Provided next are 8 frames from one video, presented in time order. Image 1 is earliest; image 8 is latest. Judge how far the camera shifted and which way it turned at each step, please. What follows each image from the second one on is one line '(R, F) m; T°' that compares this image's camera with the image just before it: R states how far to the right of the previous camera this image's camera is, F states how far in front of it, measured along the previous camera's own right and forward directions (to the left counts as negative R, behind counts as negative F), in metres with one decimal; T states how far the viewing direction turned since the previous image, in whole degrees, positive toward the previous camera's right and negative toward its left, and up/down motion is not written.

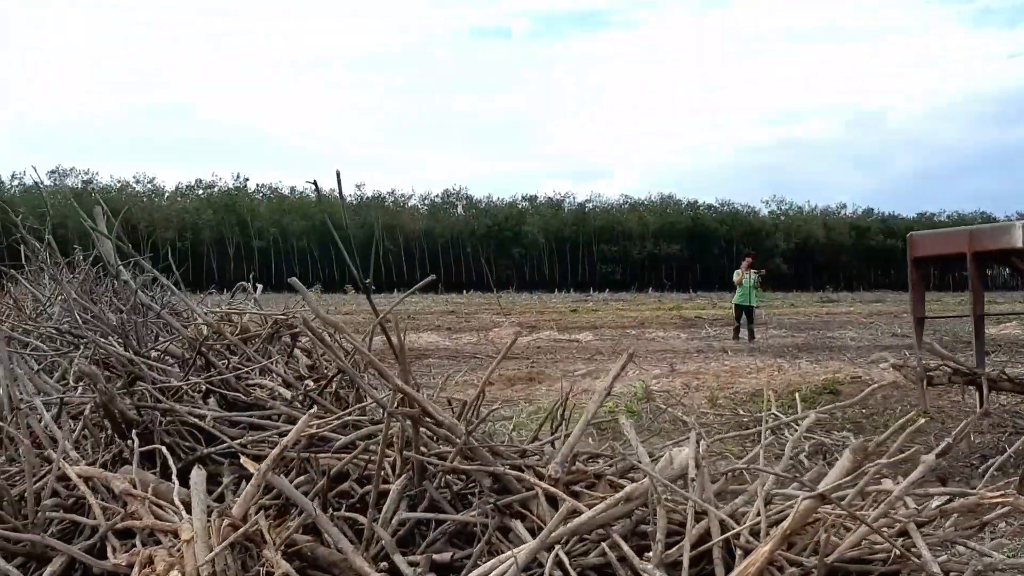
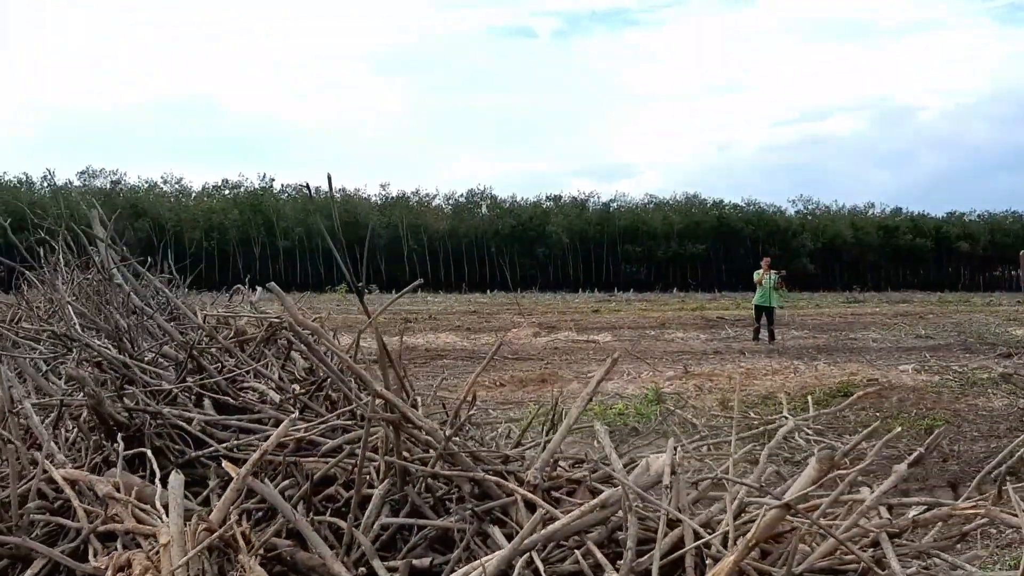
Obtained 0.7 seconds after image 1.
(+0.1, 0.0) m; -2°
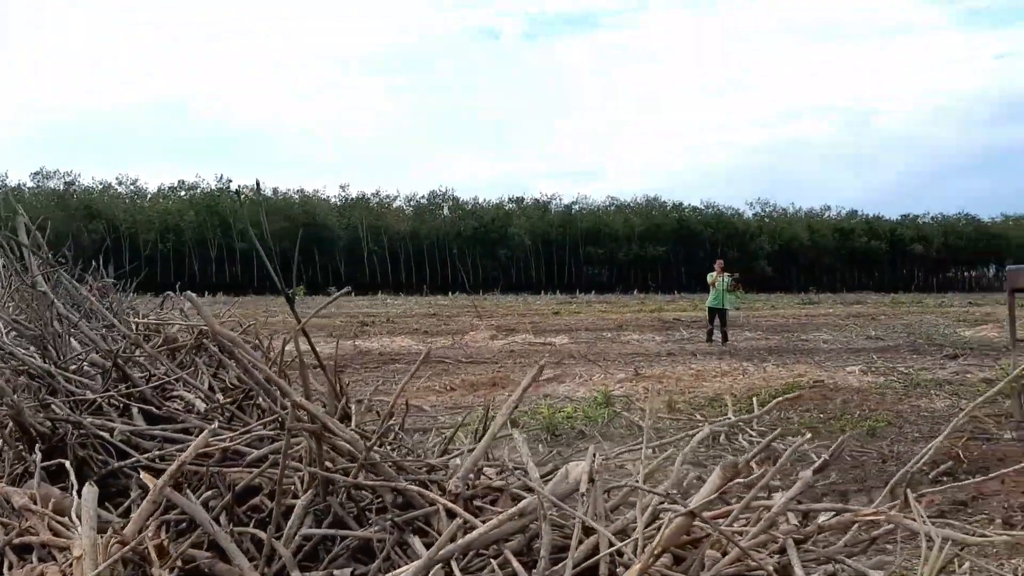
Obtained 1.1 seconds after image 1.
(+0.1, 0.0) m; +3°
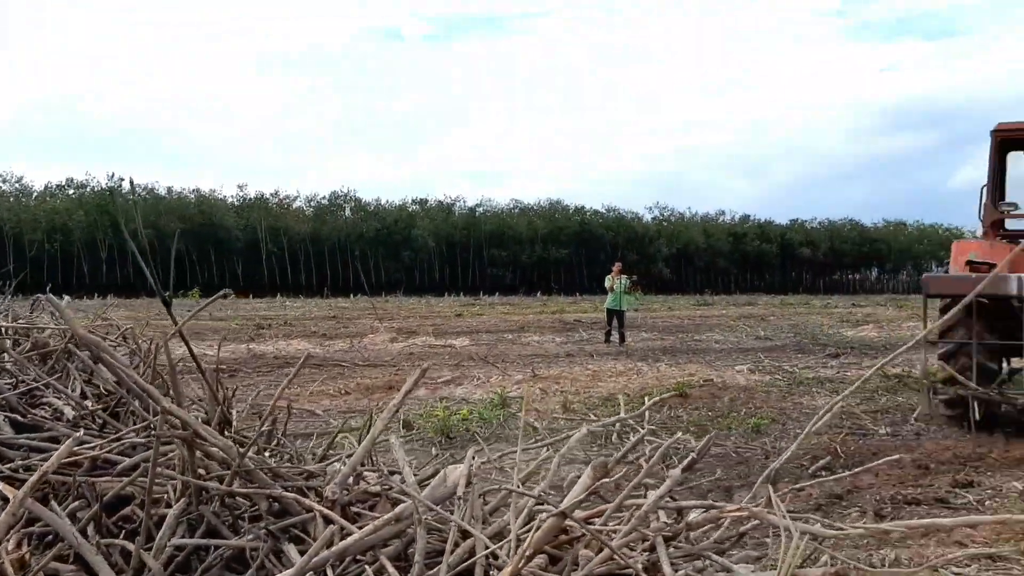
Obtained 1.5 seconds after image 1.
(+0.1, 0.0) m; +7°
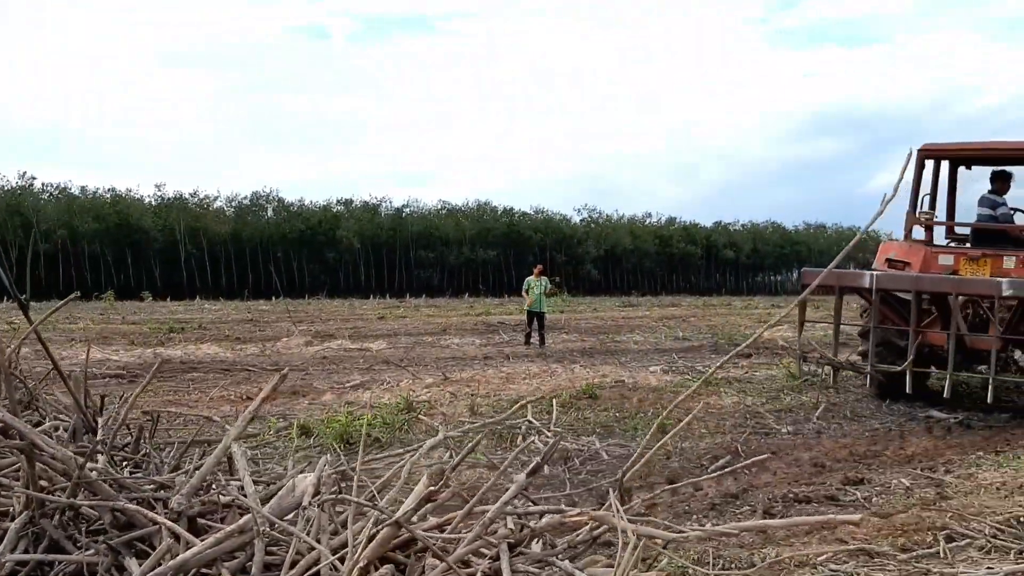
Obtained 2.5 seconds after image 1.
(+0.2, +0.1) m; +5°
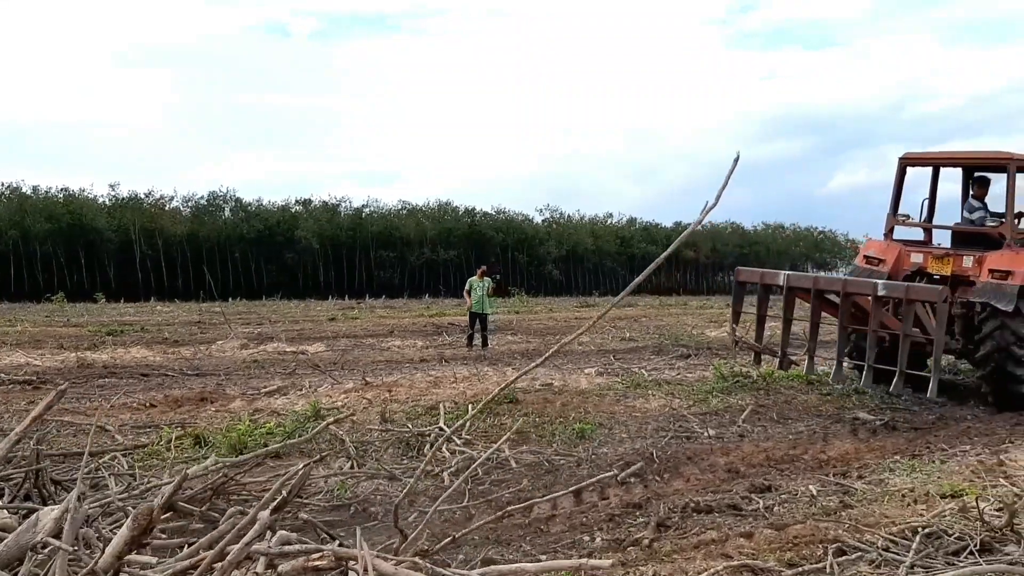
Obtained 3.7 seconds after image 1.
(+0.4, +0.2) m; +2°
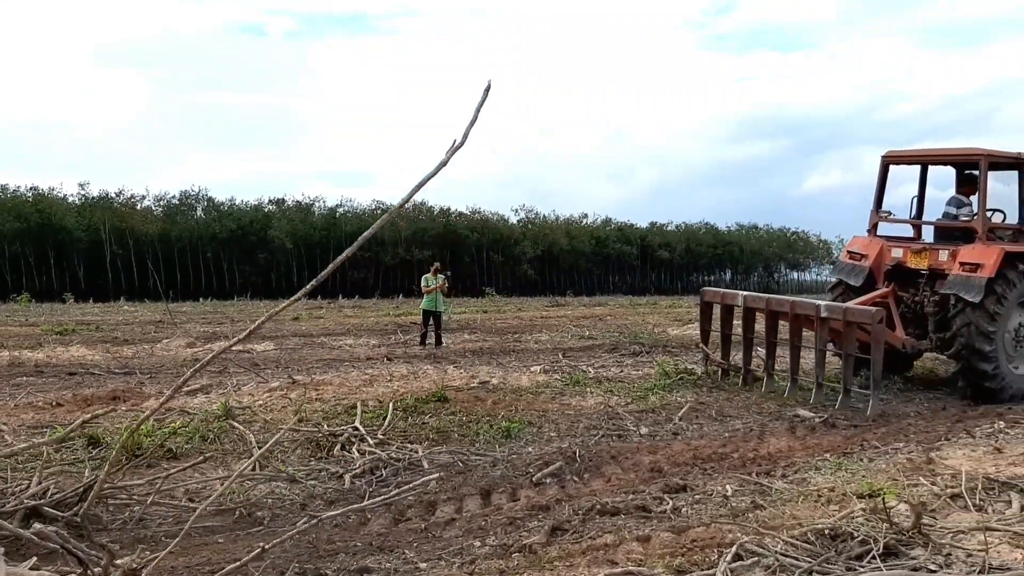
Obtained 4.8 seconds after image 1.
(+0.4, +0.3) m; +1°
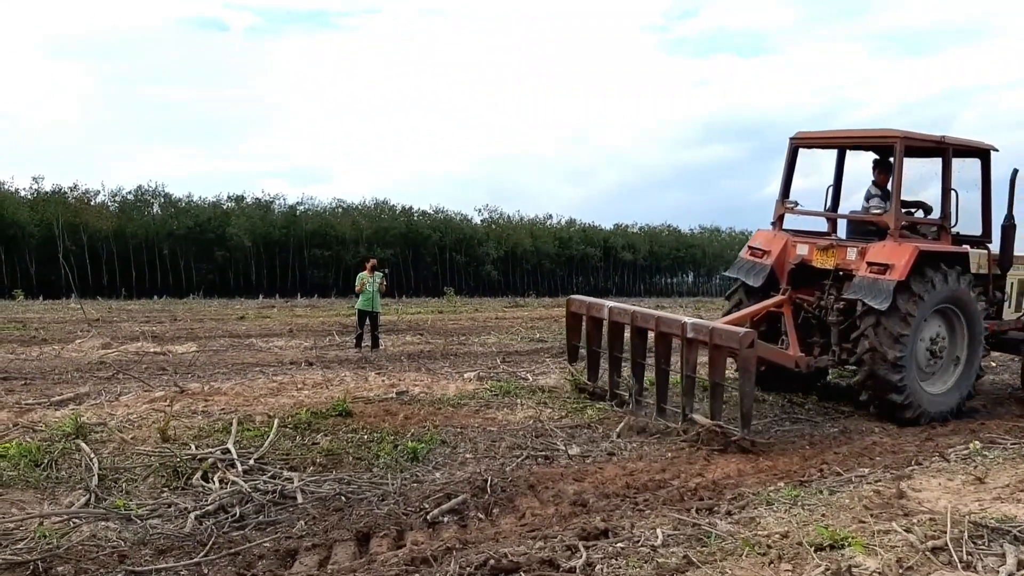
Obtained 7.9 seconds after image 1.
(+0.4, +0.8) m; +2°
